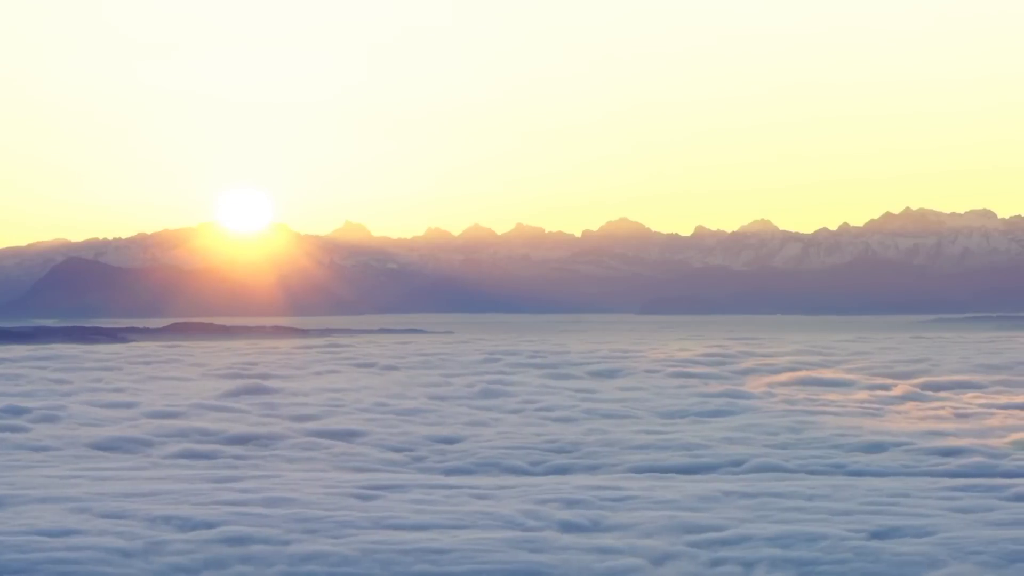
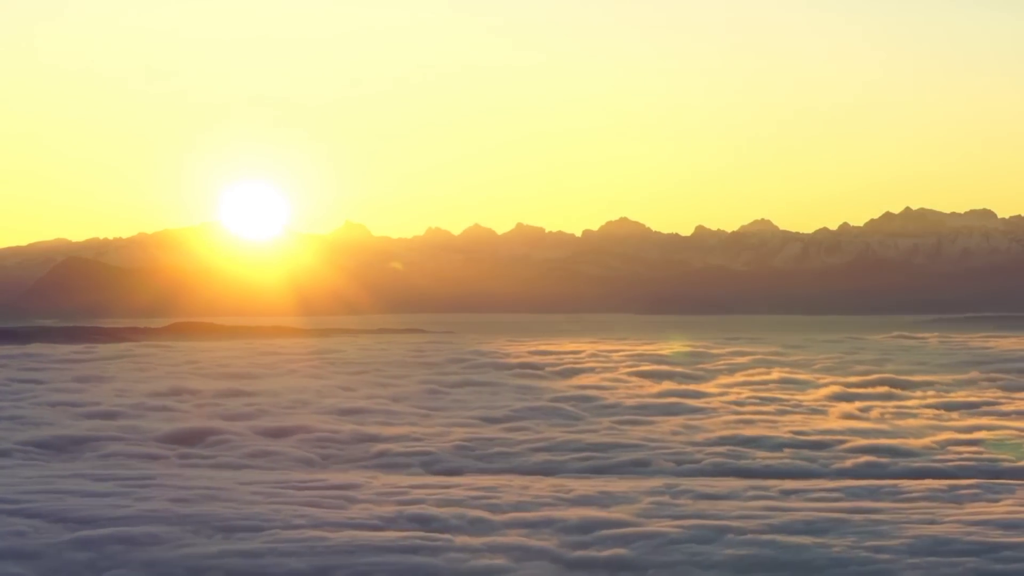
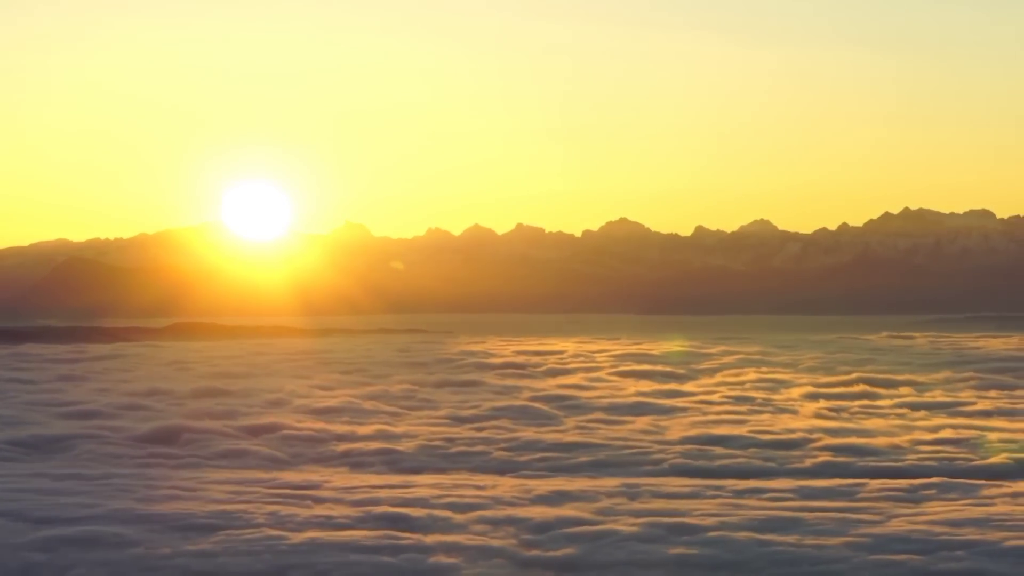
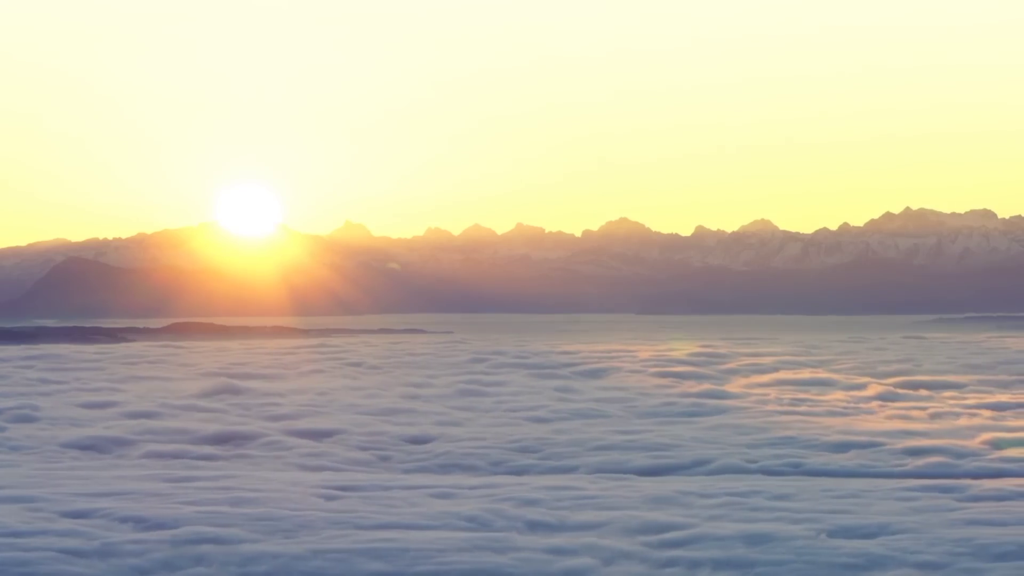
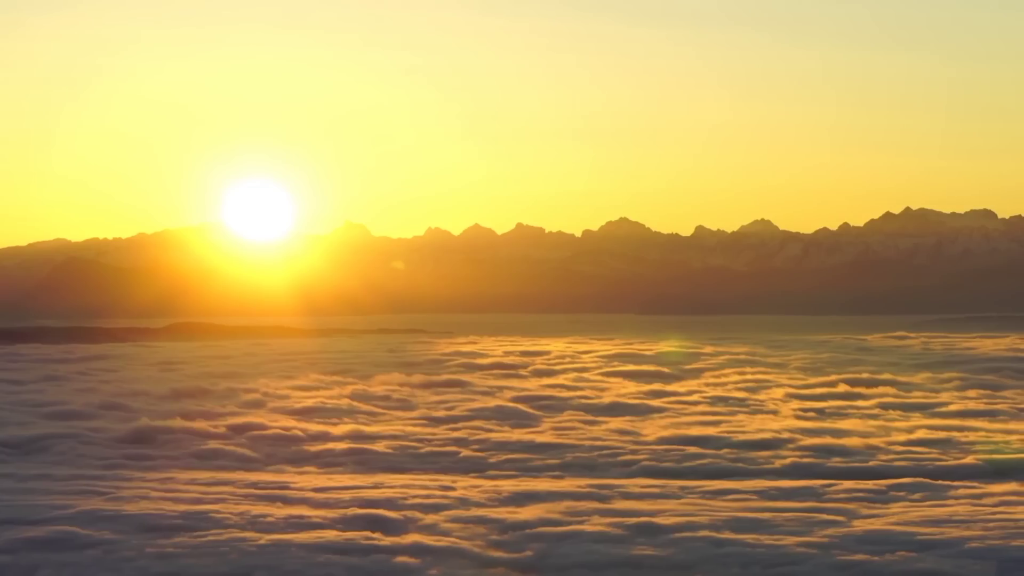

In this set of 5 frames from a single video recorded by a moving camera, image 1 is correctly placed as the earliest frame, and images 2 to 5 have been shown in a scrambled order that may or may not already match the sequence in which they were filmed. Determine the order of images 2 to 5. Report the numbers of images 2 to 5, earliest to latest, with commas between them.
4, 2, 3, 5
